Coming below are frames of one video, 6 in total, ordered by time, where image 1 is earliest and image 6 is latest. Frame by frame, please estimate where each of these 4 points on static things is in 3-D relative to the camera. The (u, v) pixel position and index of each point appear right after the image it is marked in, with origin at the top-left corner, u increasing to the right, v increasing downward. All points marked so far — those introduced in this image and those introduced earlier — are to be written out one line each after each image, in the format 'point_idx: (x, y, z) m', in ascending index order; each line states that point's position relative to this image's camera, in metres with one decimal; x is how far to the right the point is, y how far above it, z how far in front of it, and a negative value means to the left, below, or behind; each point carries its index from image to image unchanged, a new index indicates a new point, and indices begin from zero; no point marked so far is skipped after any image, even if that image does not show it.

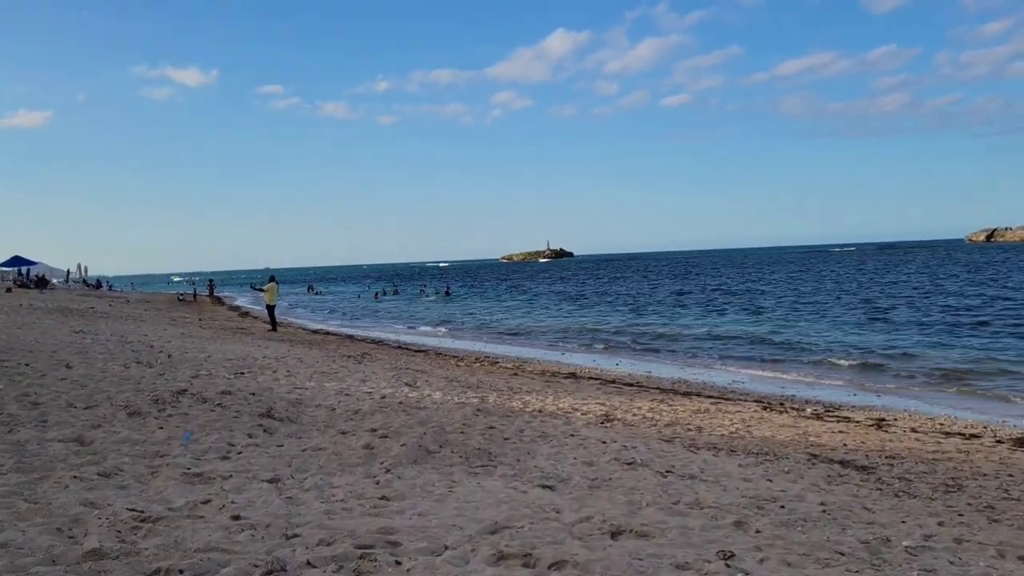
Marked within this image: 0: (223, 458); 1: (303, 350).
0: (-2.4, -1.4, +5.8) m
1: (-5.2, -1.6, +17.0) m
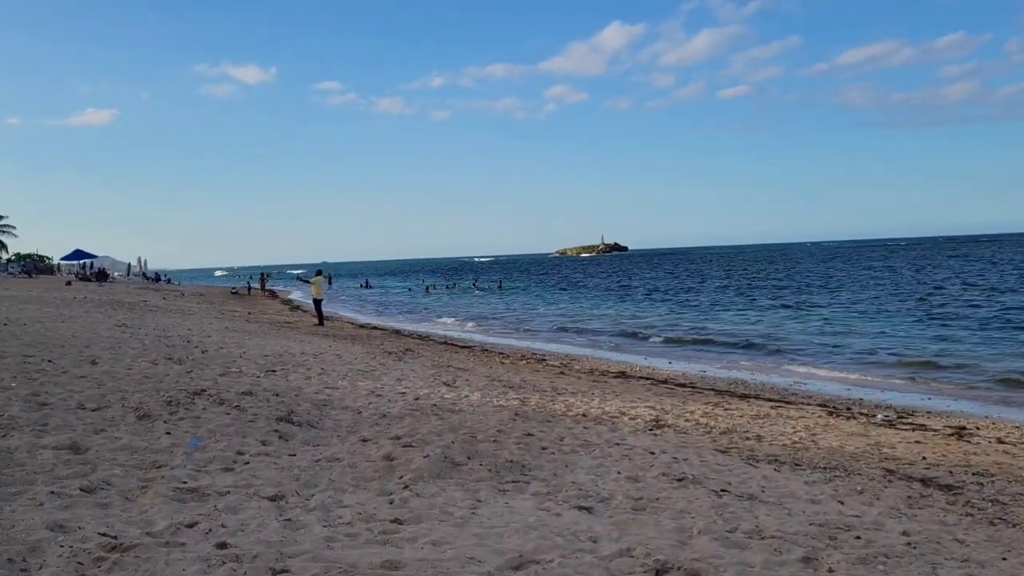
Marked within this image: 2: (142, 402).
0: (-2.2, -1.4, +5.3) m
1: (-4.1, -1.4, +16.7) m
2: (-3.7, -1.1, +6.8) m
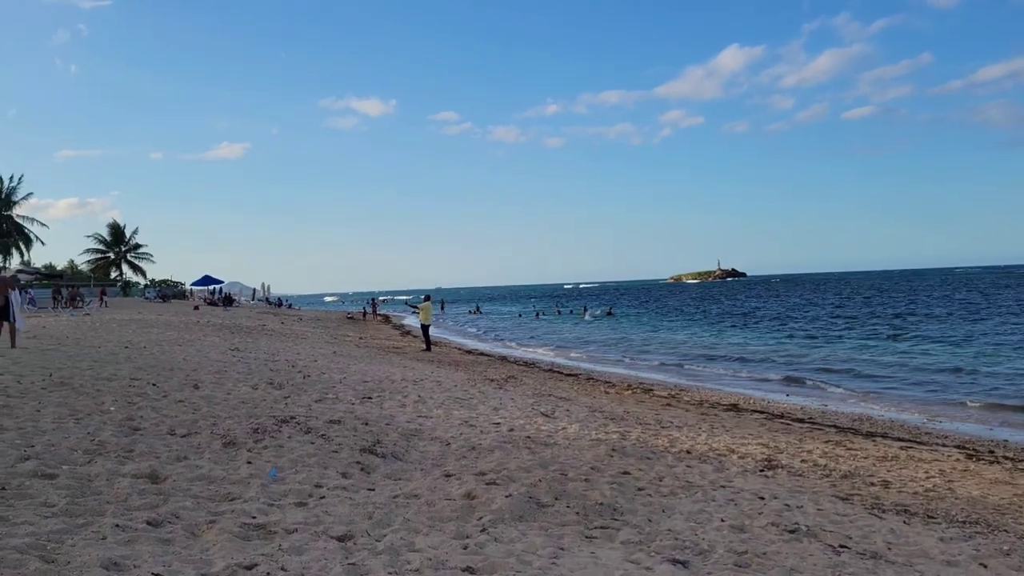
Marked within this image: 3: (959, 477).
0: (-1.6, -1.6, +5.0) m
1: (-1.7, -2.0, +16.6) m
2: (-2.8, -1.4, +6.7) m
3: (+5.6, -2.4, +8.5) m
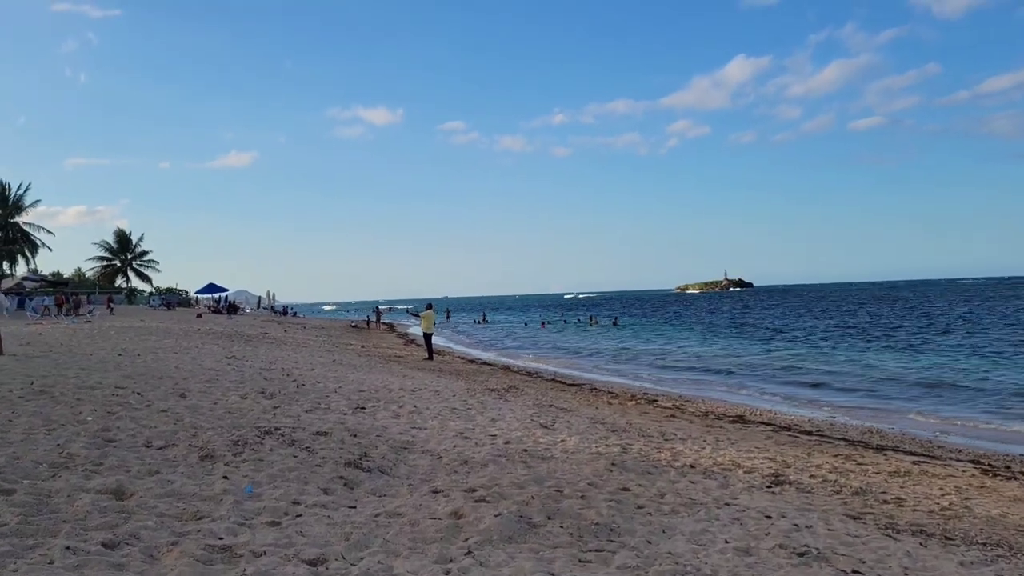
0: (-1.6, -1.6, +4.7) m
1: (-1.6, -2.2, +16.2) m
2: (-2.8, -1.4, +6.4) m
3: (+5.6, -2.5, +8.1) m
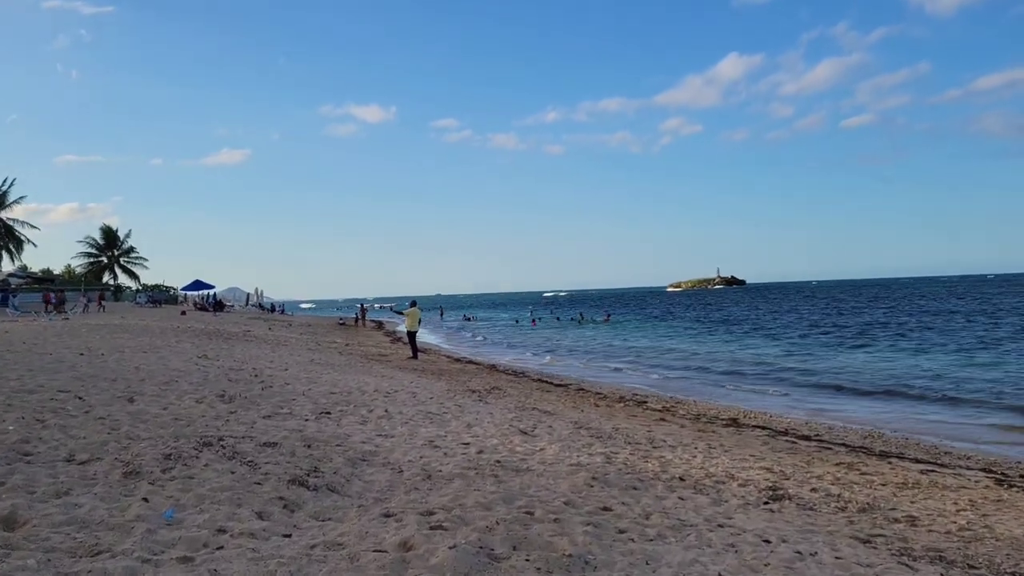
0: (-1.9, -1.6, +4.0) m
1: (-2.0, -2.2, +15.6) m
2: (-3.1, -1.4, +5.8) m
3: (+5.3, -2.5, +7.5) m
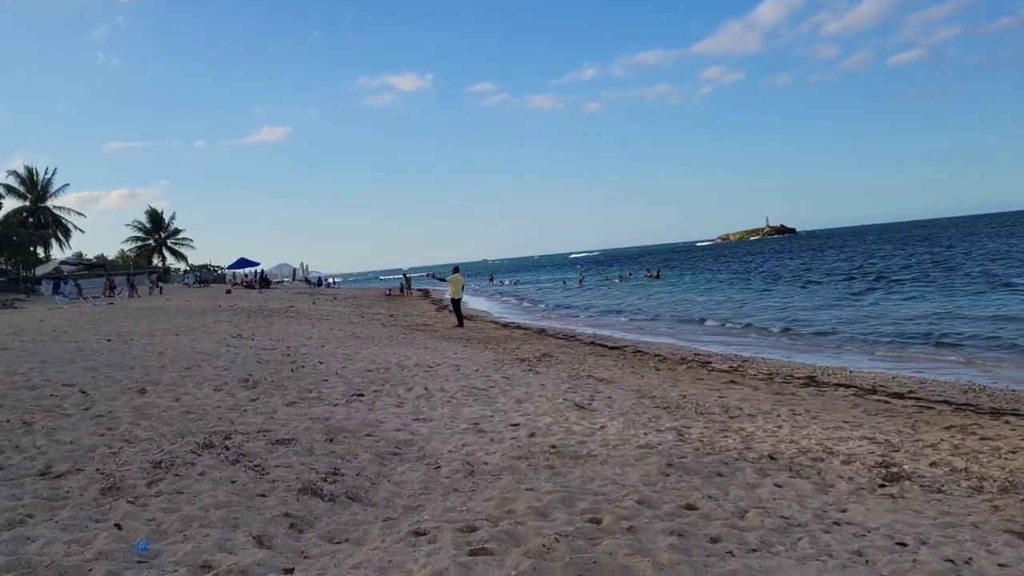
0: (-1.6, -1.5, +3.0) m
1: (-0.9, -1.4, +14.6) m
2: (-2.7, -1.2, +4.9) m
3: (+5.8, -1.8, +6.1) m
